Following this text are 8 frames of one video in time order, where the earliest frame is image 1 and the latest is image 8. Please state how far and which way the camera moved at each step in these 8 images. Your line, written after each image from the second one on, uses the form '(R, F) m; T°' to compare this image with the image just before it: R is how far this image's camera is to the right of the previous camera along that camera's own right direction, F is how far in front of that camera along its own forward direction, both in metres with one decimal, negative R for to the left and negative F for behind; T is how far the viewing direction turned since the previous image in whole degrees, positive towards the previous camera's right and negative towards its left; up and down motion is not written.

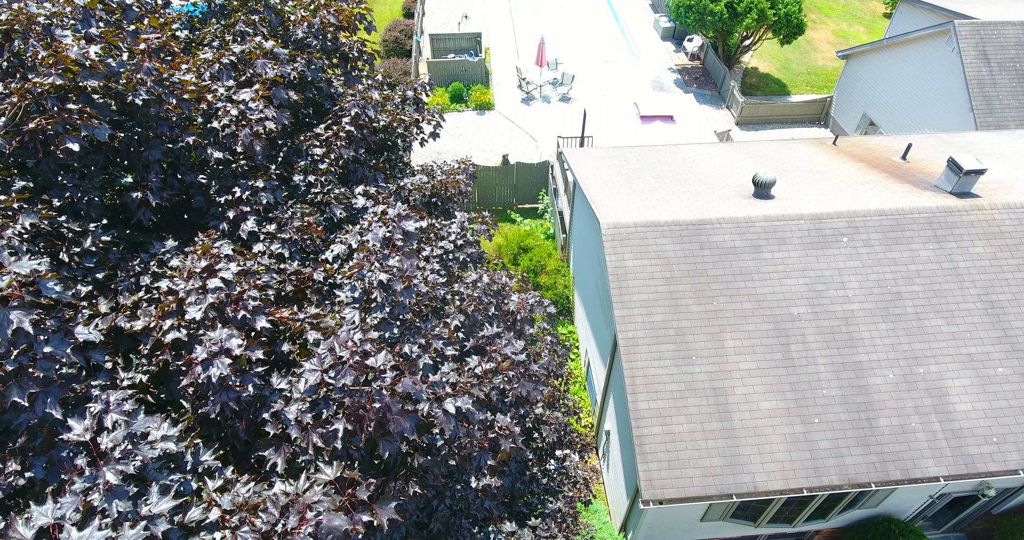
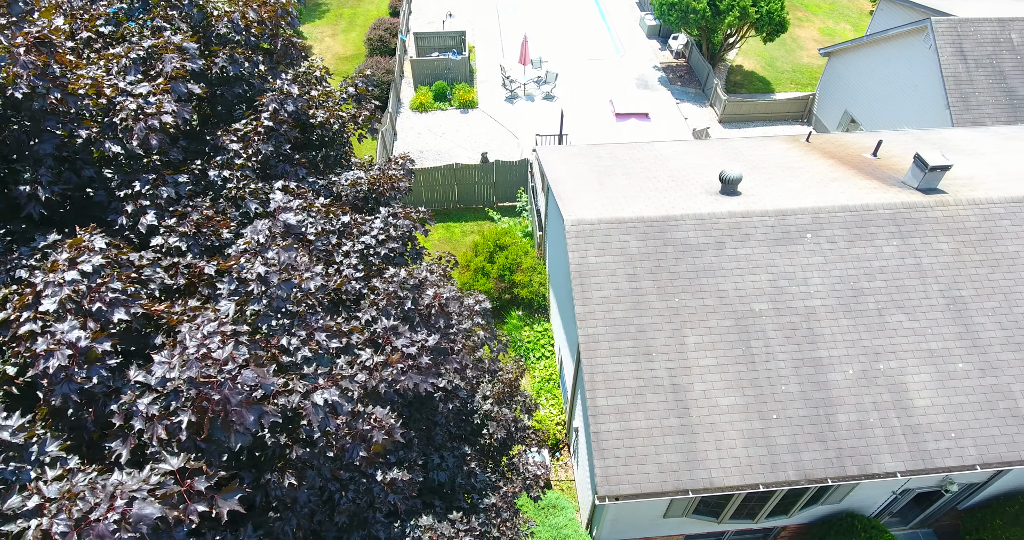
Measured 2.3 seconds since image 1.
(+0.8, 0.0) m; 0°
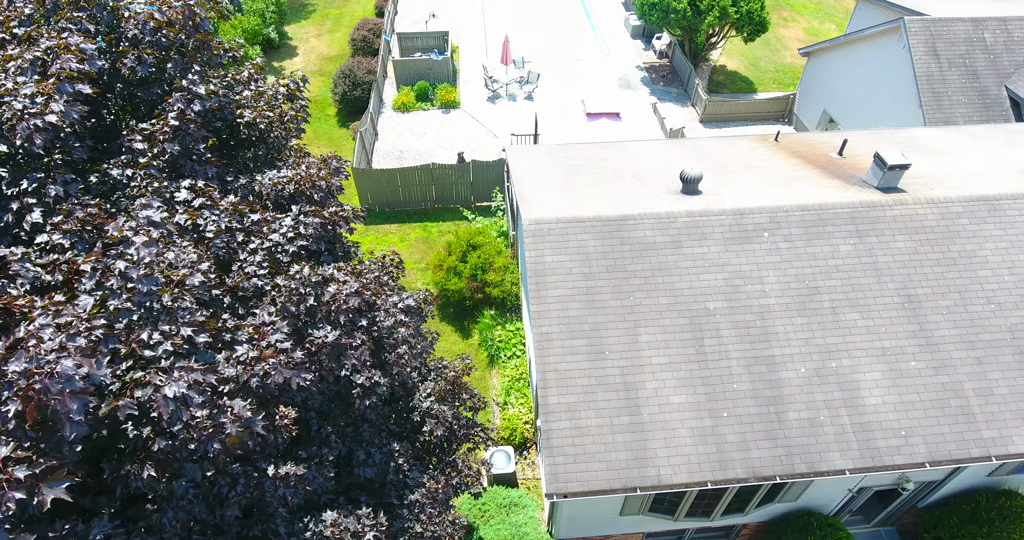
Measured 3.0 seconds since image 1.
(+0.9, 0.0) m; 0°
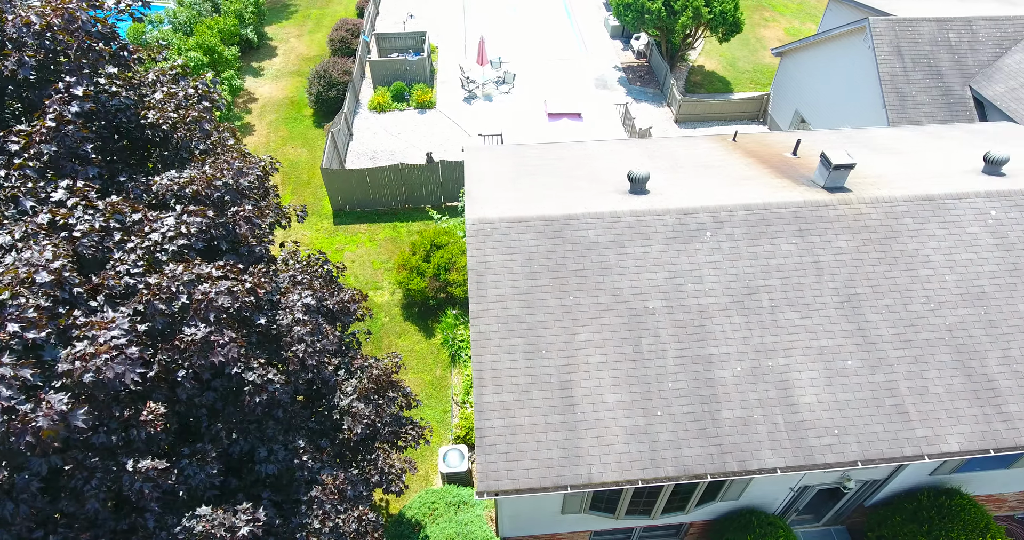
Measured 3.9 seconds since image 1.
(+1.3, -0.1) m; 0°
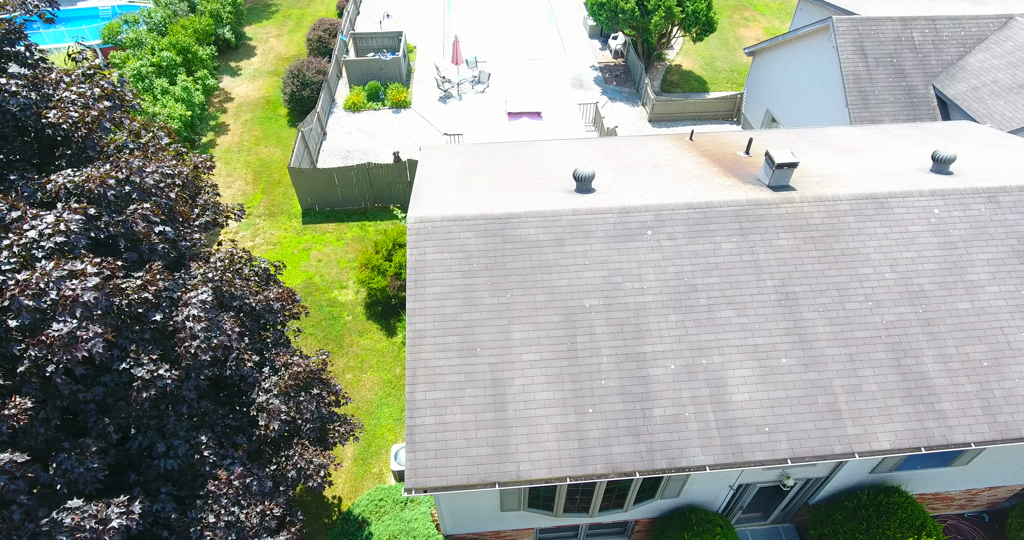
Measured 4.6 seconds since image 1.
(+1.3, 0.0) m; 0°
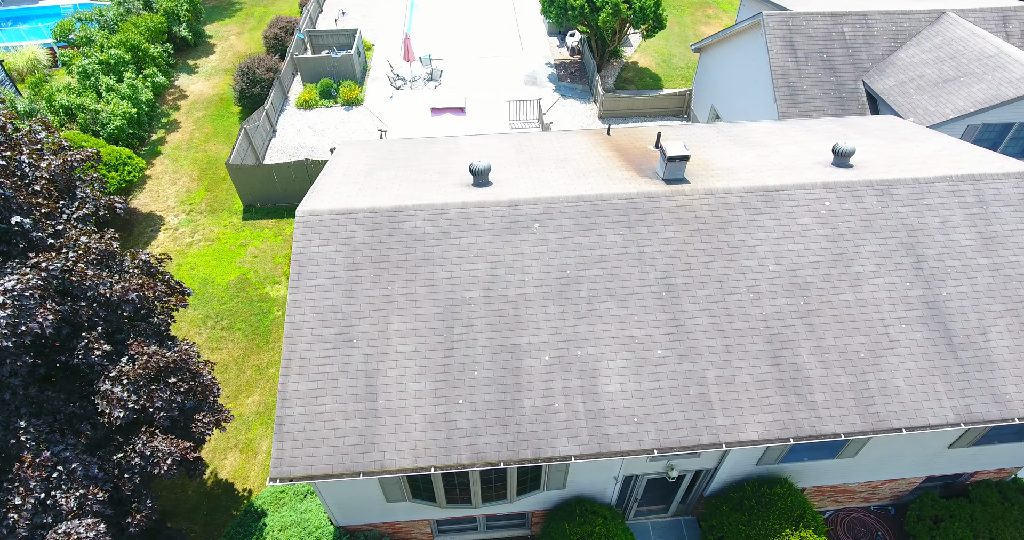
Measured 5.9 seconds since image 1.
(+2.6, -0.1) m; 0°
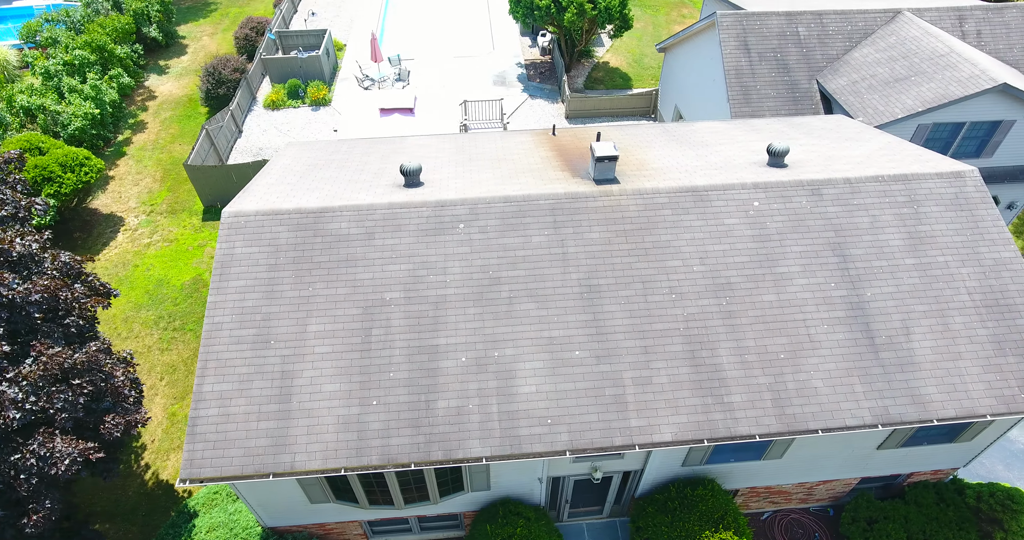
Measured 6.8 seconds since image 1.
(+1.7, 0.0) m; 0°
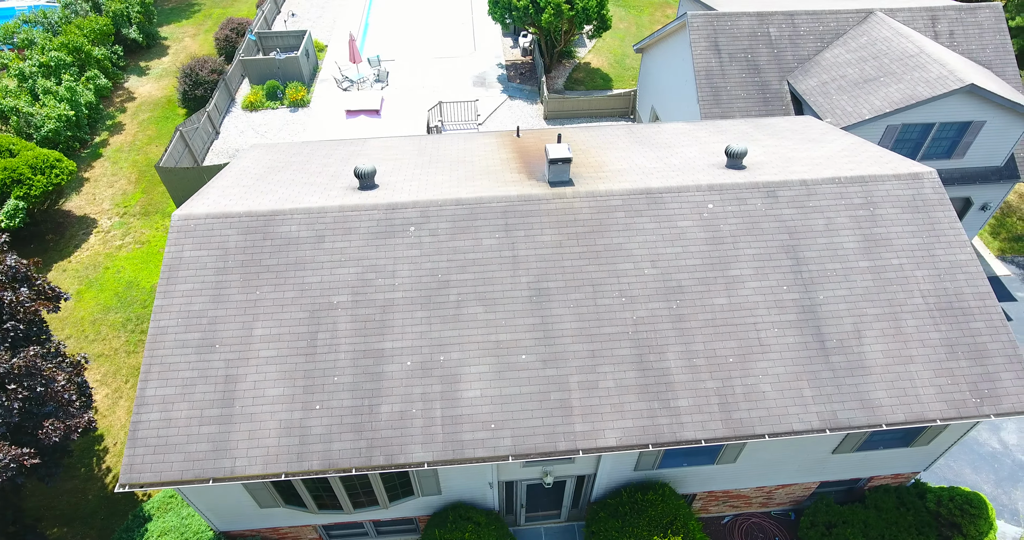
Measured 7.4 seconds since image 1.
(+1.1, +0.1) m; 0°
